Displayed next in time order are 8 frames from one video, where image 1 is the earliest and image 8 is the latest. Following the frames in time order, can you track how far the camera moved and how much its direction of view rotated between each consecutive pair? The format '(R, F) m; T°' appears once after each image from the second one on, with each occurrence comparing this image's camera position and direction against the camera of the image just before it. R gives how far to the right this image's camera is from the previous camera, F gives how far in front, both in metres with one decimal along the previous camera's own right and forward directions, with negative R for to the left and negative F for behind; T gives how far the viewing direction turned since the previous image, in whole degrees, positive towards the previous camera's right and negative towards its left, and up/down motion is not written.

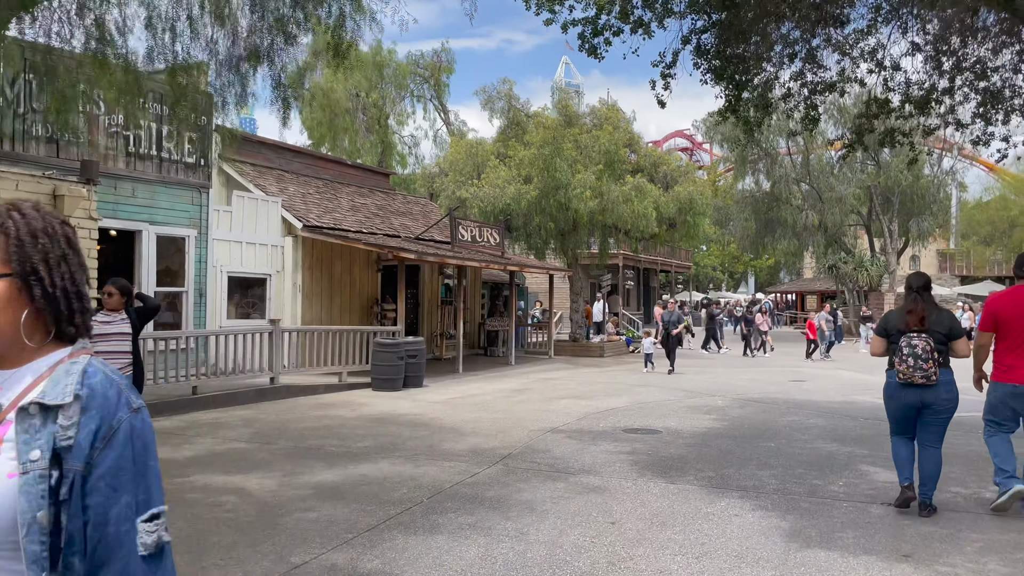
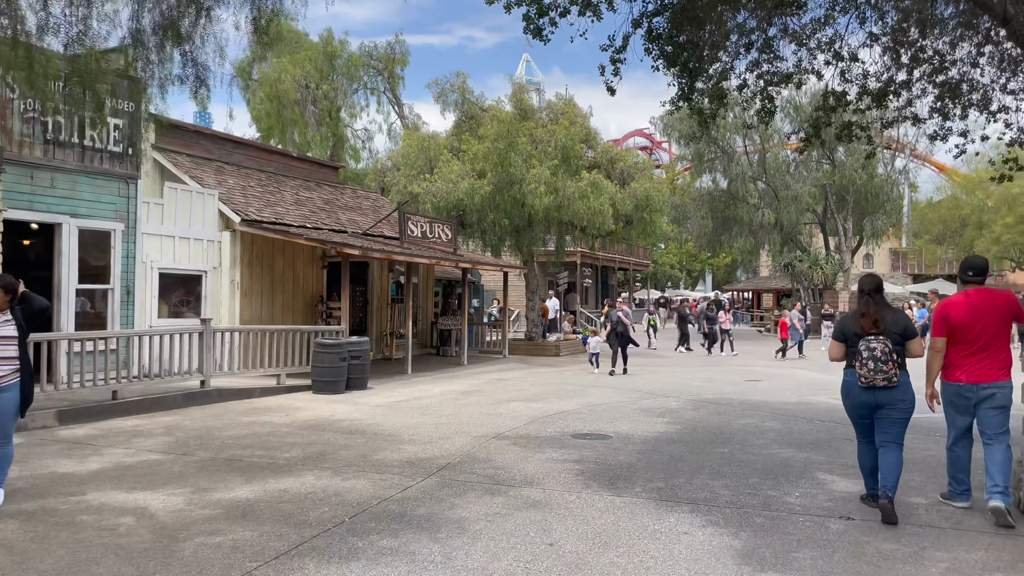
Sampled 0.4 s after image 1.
(+0.2, +0.5) m; +3°
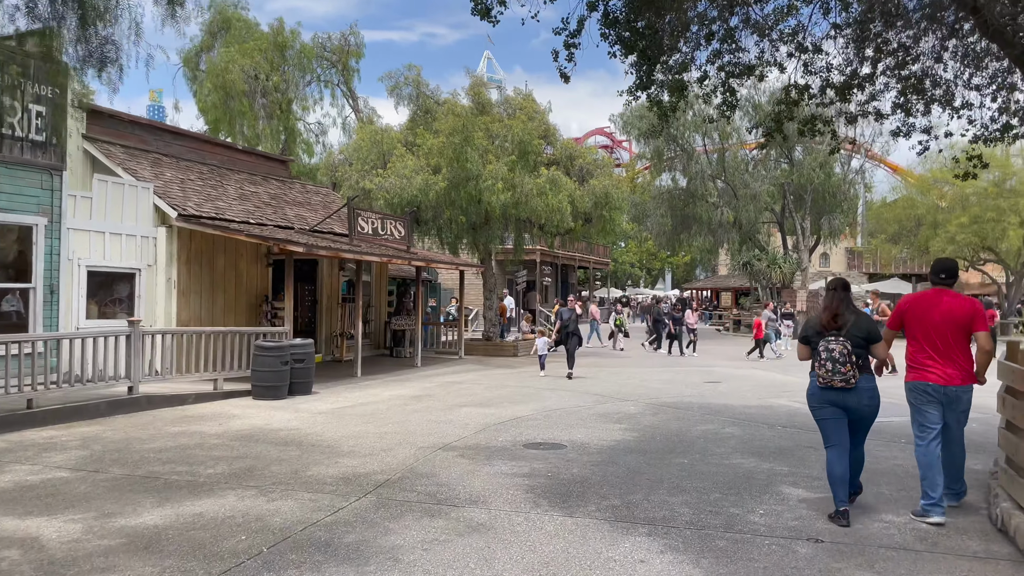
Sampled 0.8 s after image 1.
(+0.1, +0.5) m; +3°
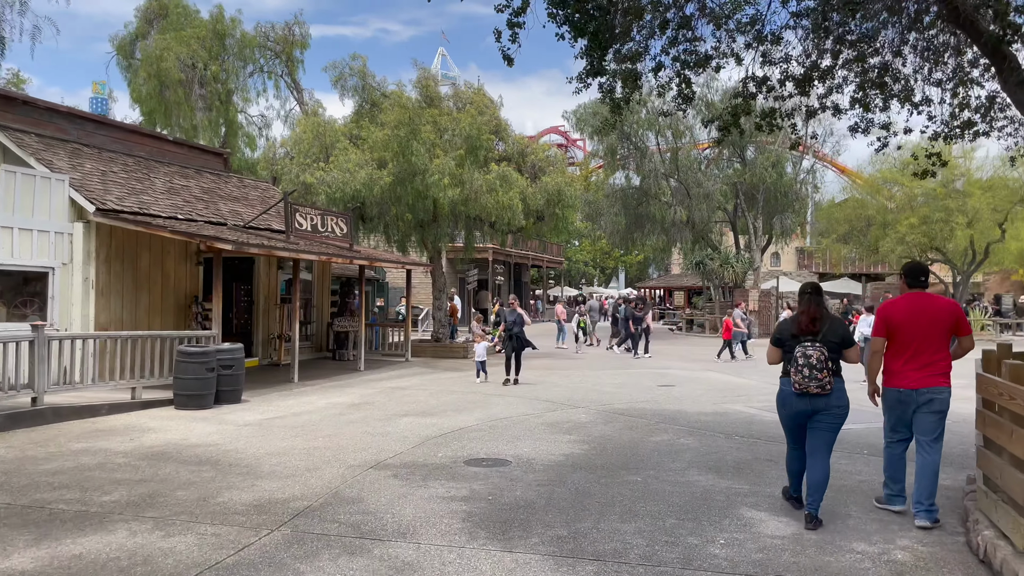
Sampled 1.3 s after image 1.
(+0.1, +0.6) m; +3°
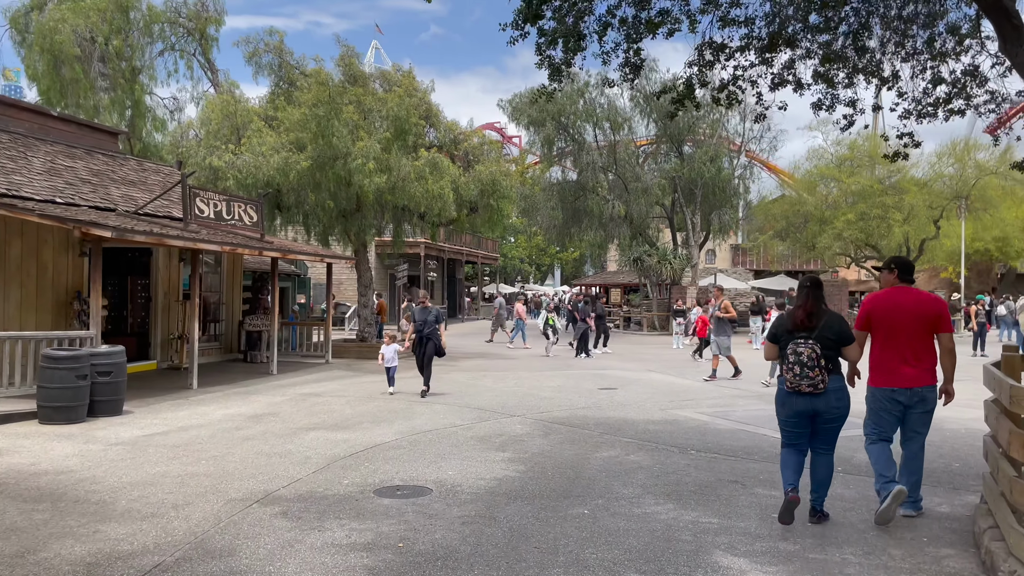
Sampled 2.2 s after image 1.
(+0.1, +1.2) m; +5°
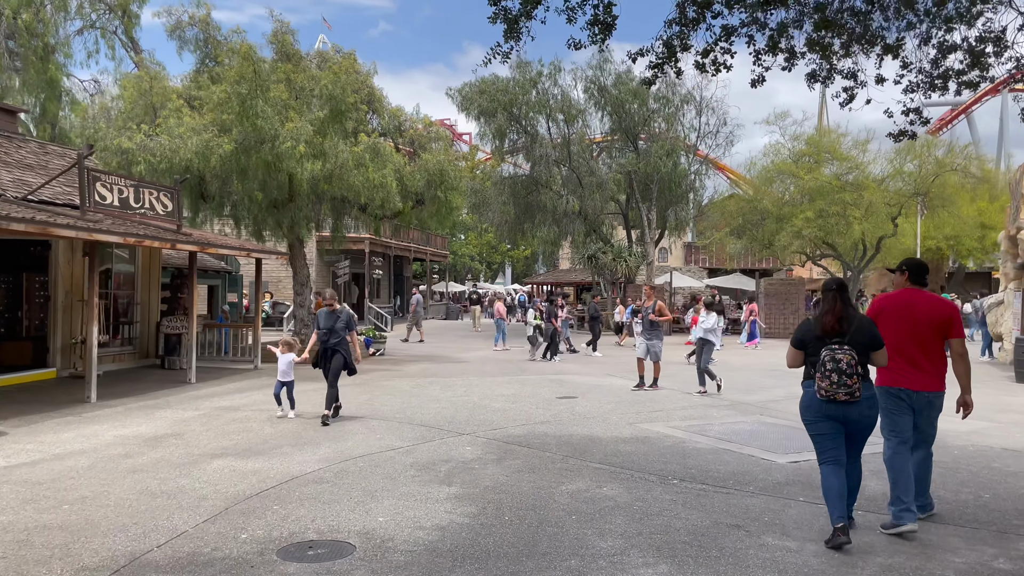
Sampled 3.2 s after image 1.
(0.0, +1.3) m; +4°
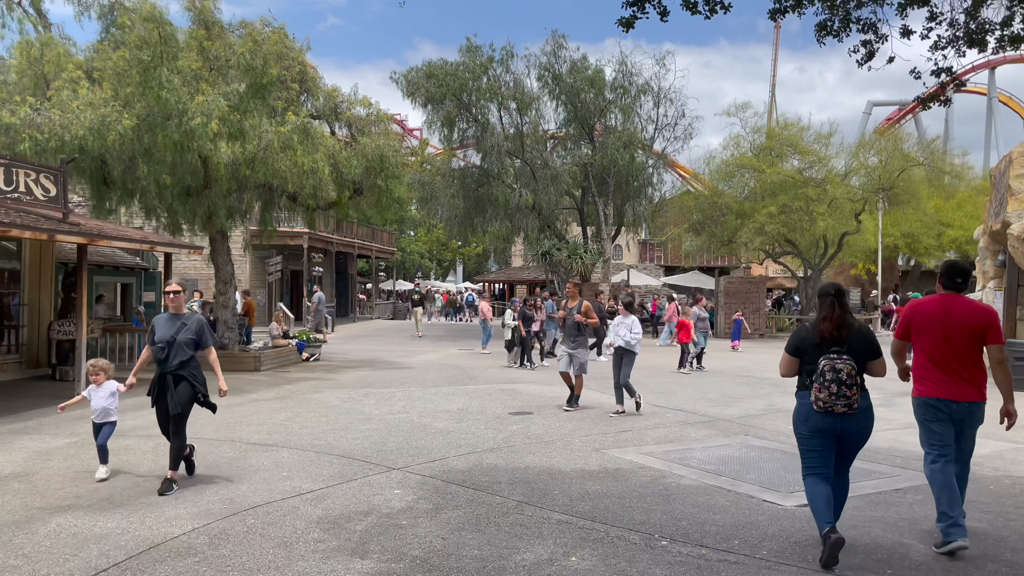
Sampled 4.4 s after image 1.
(+0.1, +1.5) m; +3°
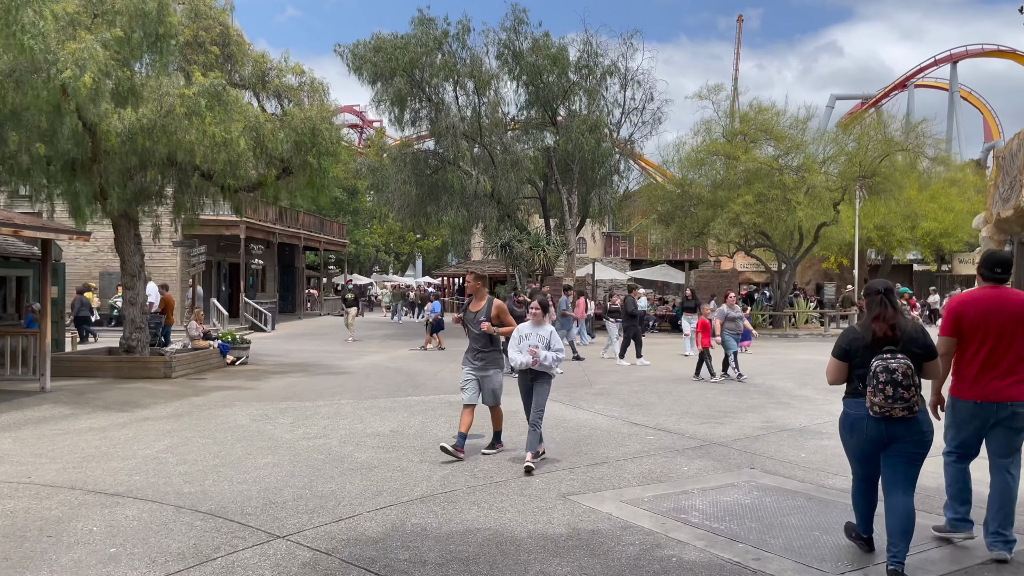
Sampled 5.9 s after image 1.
(+0.2, +1.9) m; +3°
